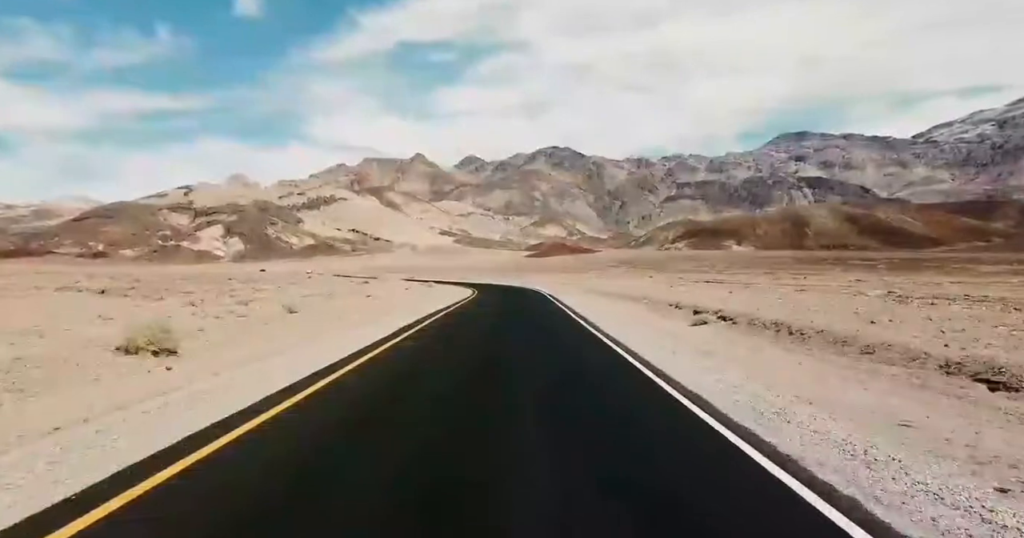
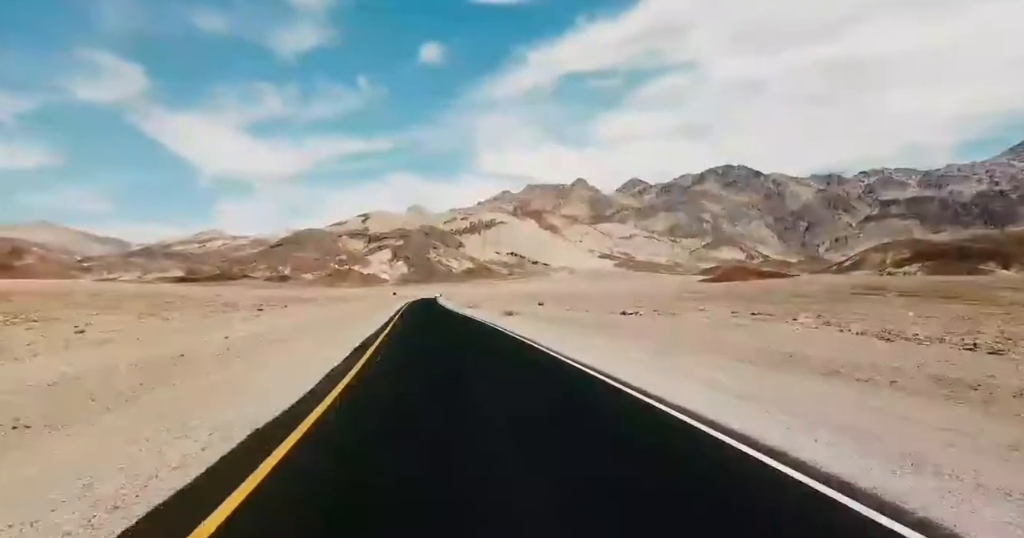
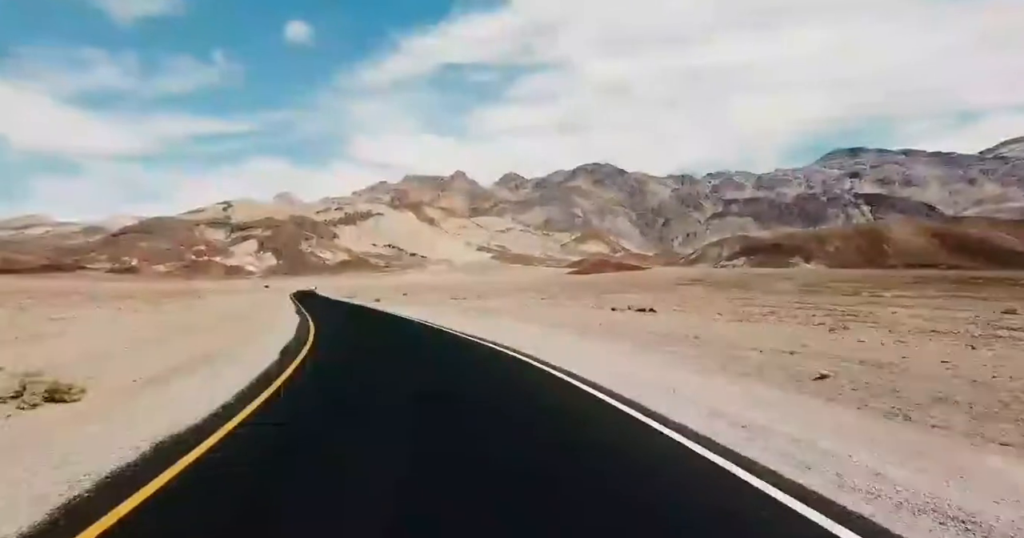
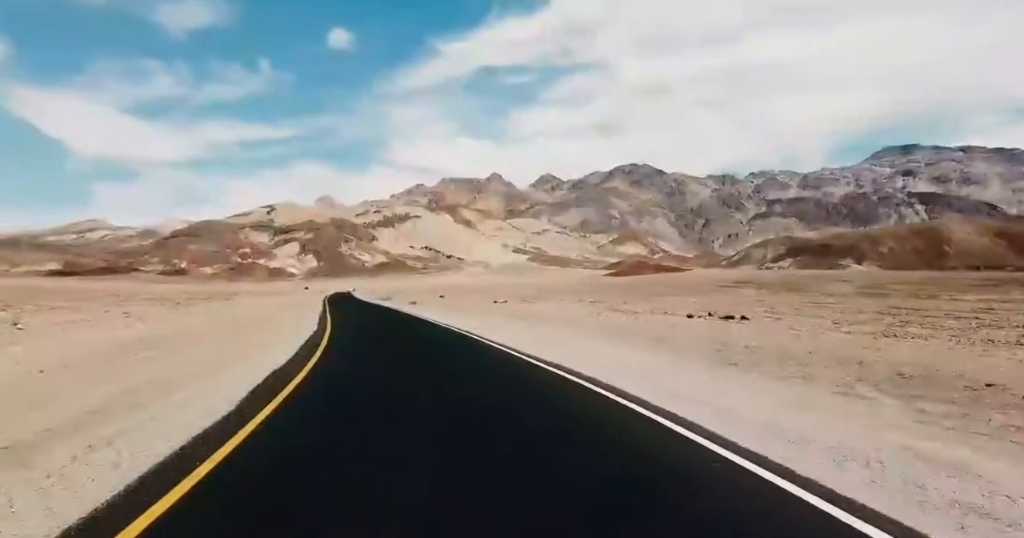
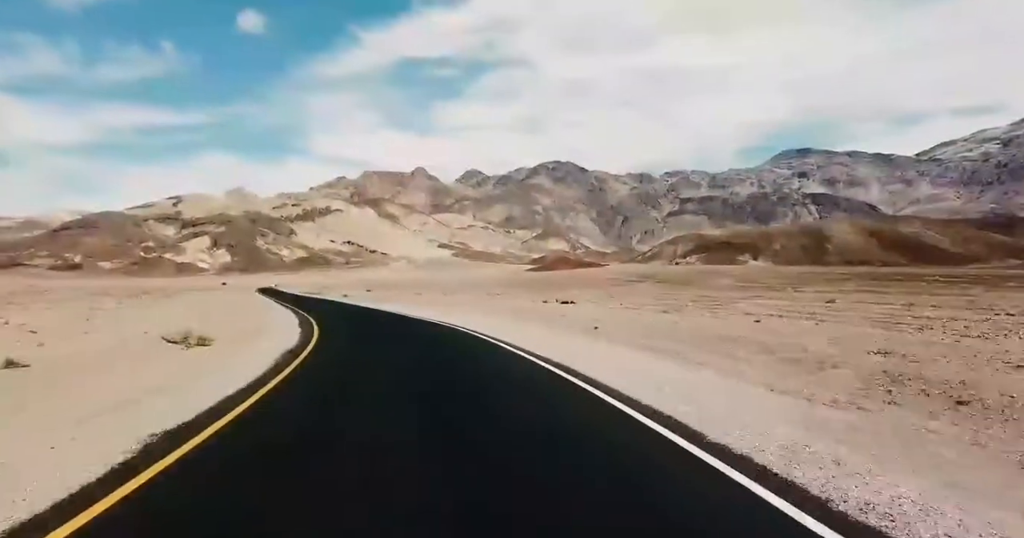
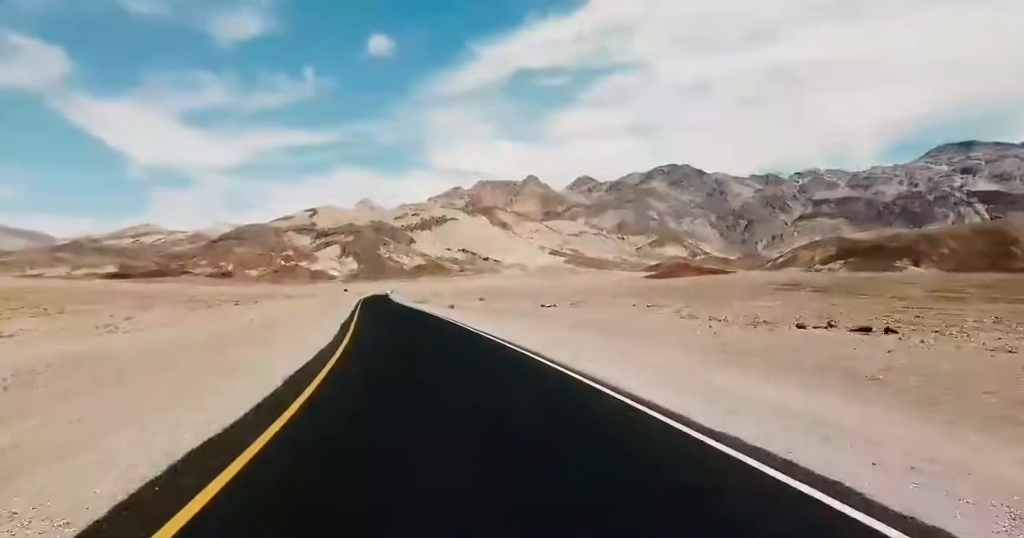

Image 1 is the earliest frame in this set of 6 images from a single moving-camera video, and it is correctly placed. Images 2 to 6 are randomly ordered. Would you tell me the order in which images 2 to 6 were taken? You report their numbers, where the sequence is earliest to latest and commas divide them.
5, 3, 4, 6, 2
